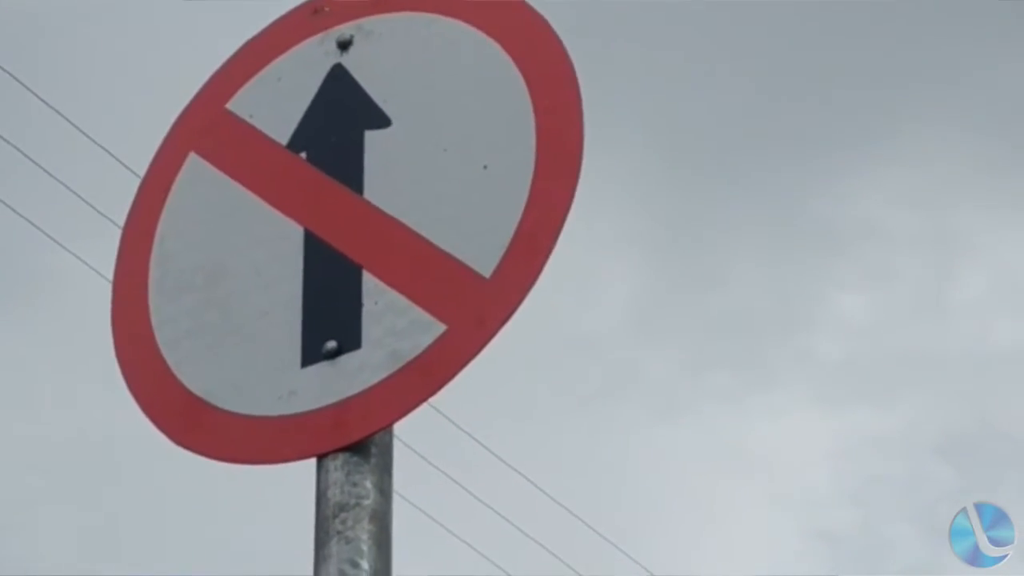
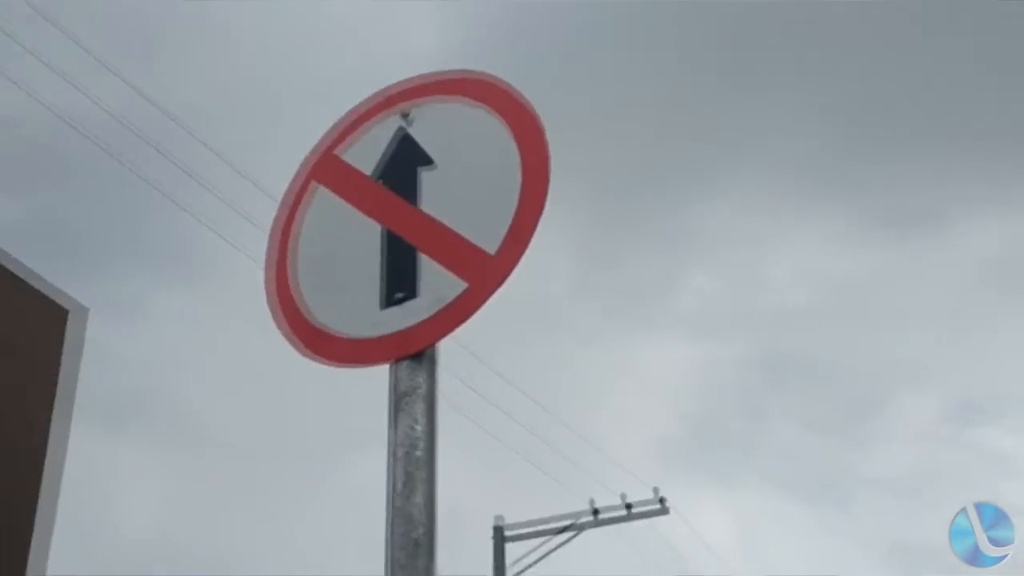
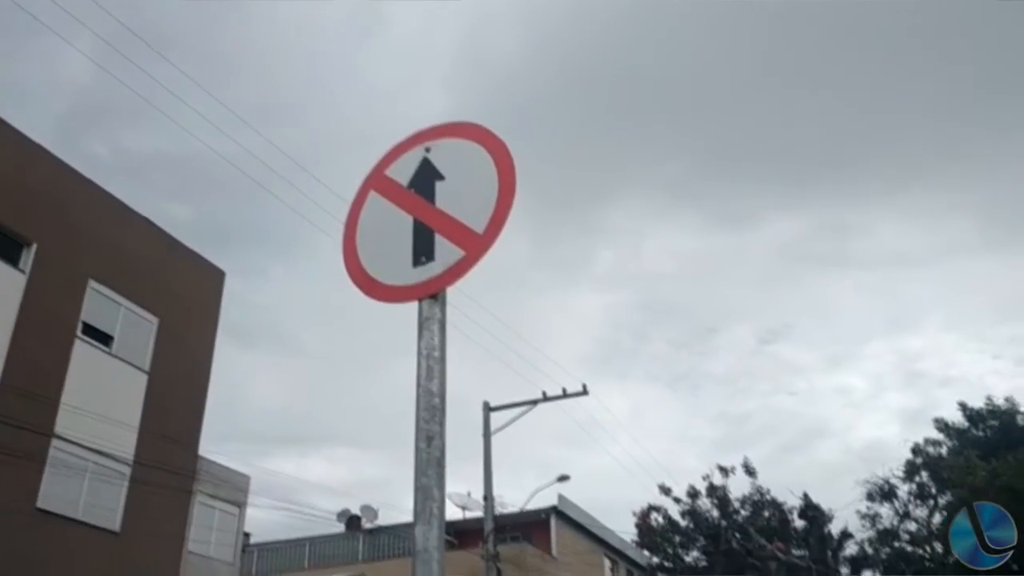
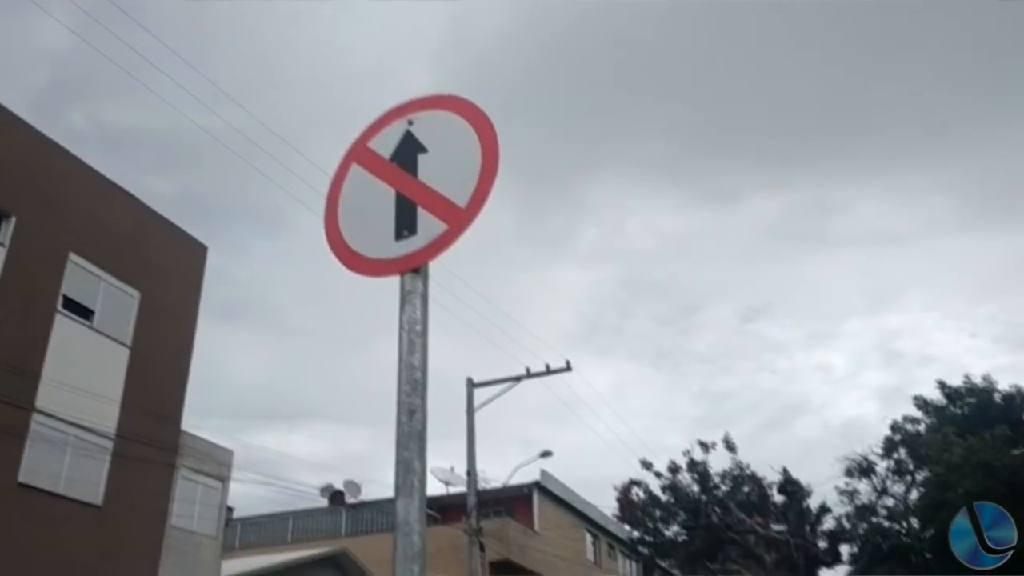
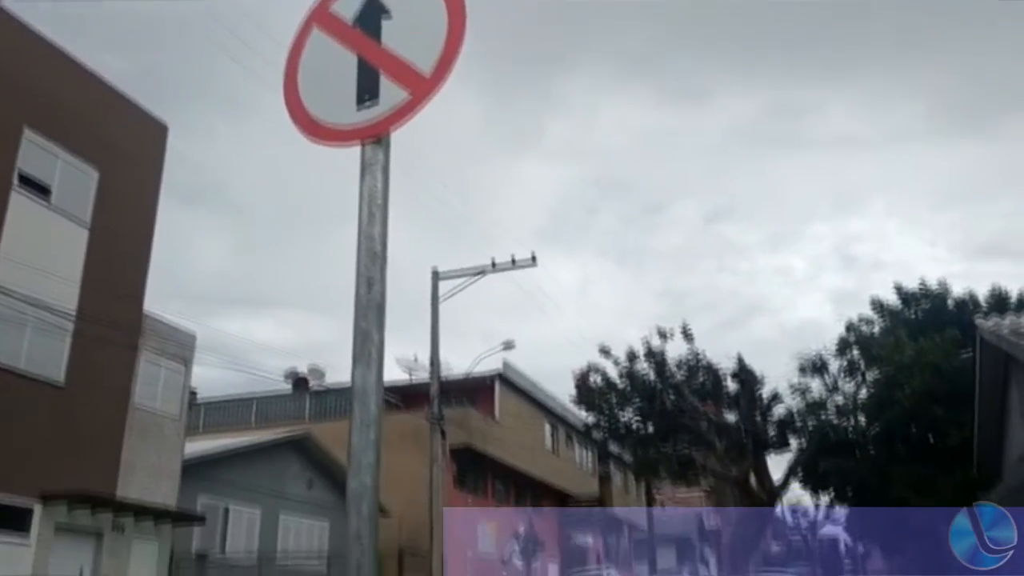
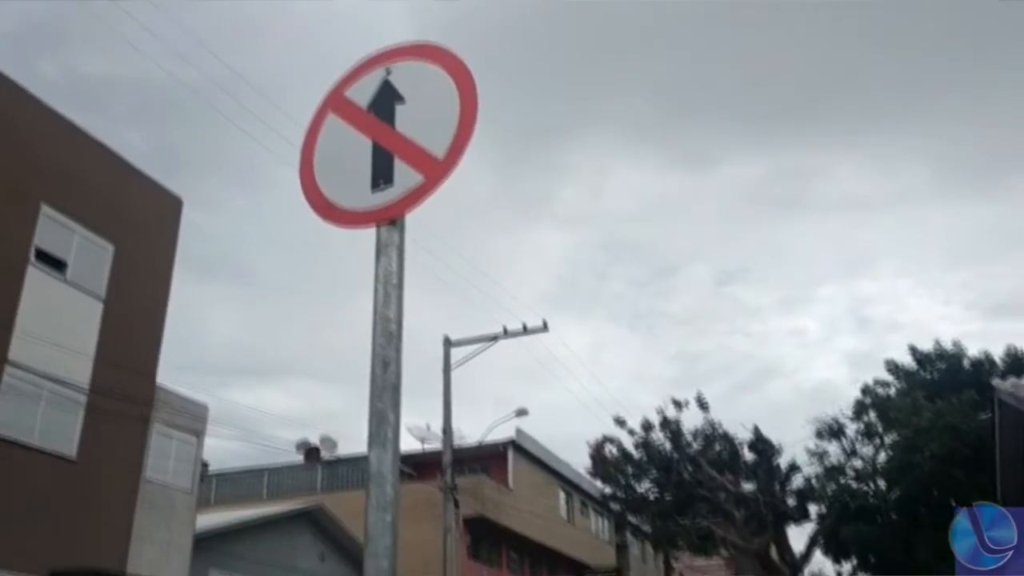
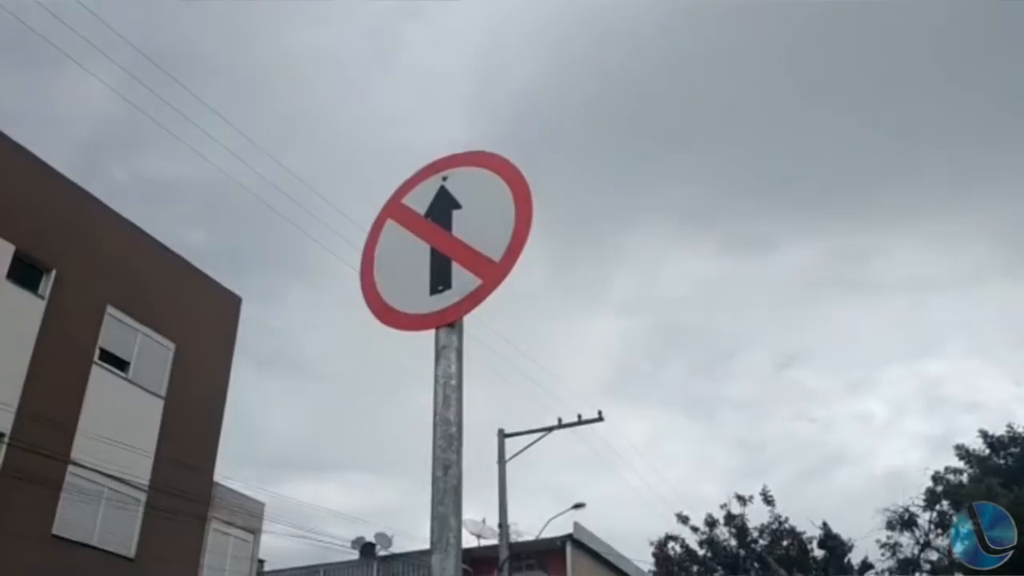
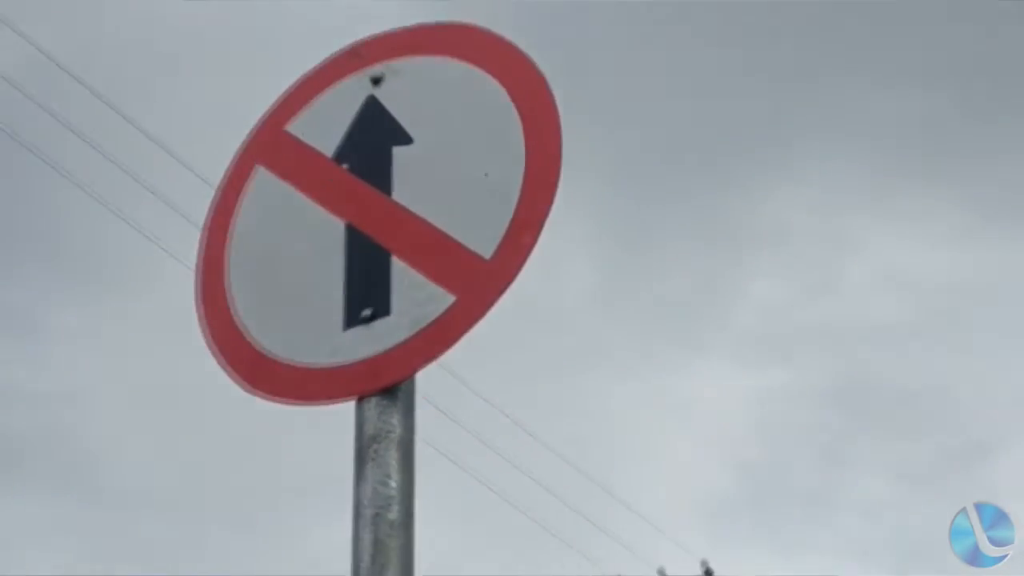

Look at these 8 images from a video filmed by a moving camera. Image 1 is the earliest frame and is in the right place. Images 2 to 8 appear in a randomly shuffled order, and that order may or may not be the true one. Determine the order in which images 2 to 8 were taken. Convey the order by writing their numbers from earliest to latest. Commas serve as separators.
8, 2, 7, 3, 4, 6, 5
